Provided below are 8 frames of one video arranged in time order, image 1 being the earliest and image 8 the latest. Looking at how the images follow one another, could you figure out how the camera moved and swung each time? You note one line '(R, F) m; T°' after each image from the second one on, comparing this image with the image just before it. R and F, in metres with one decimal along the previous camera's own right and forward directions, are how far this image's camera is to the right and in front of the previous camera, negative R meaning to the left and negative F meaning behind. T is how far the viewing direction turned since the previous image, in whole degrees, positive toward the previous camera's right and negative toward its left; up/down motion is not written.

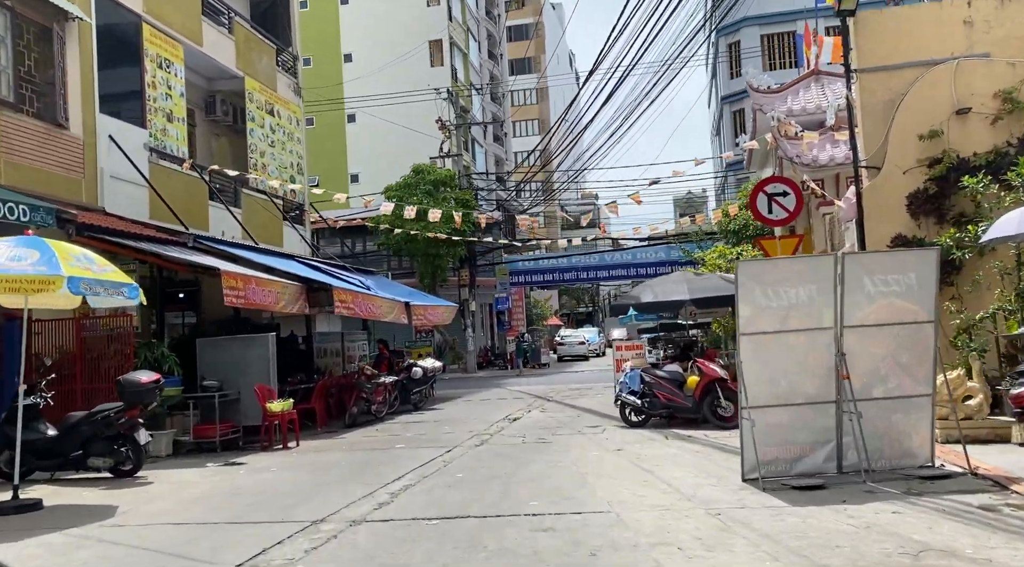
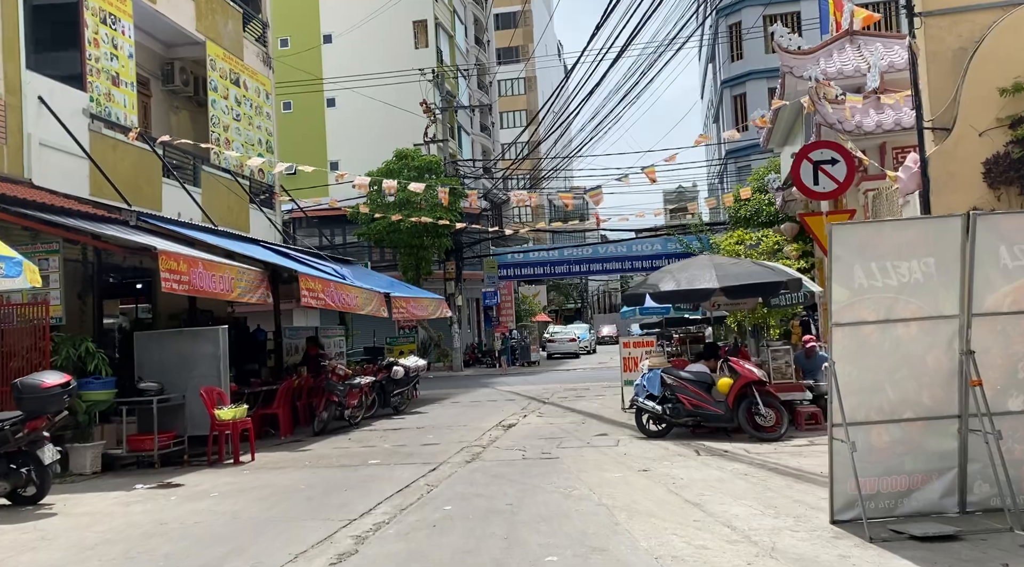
(-0.1, +1.8) m; +1°
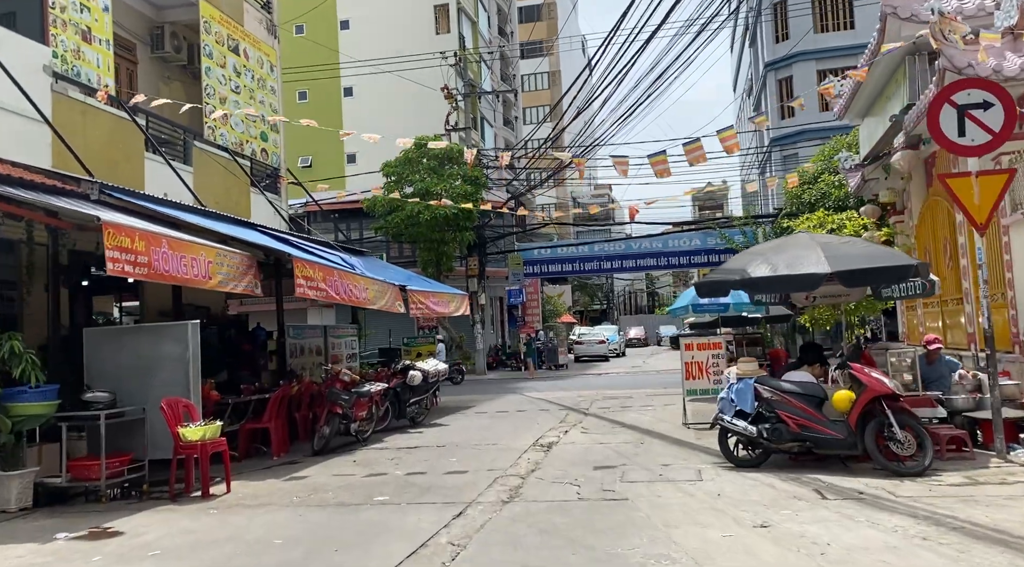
(-0.2, +2.1) m; -1°
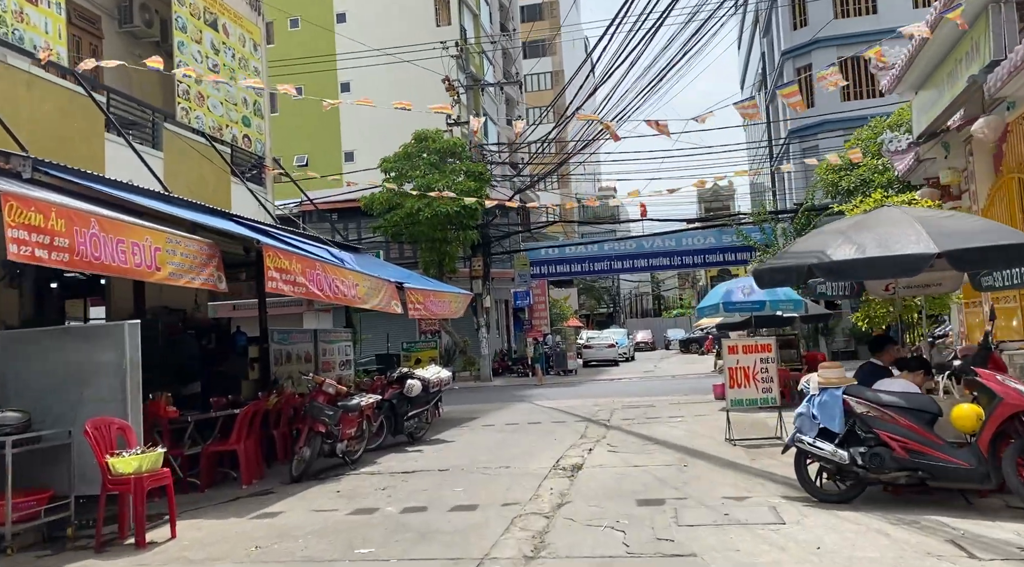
(-0.1, +1.6) m; 0°
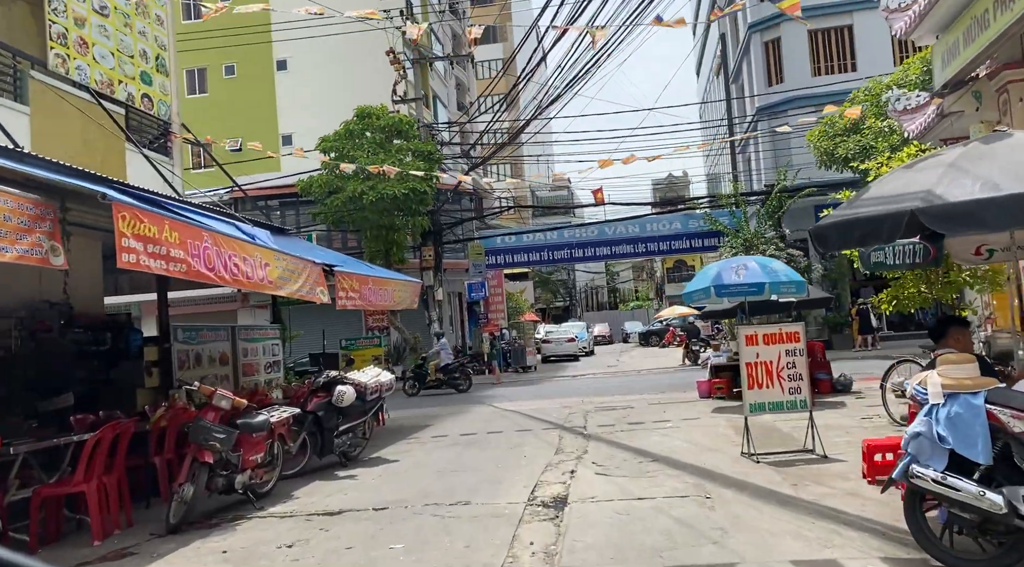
(0.0, +2.2) m; +3°
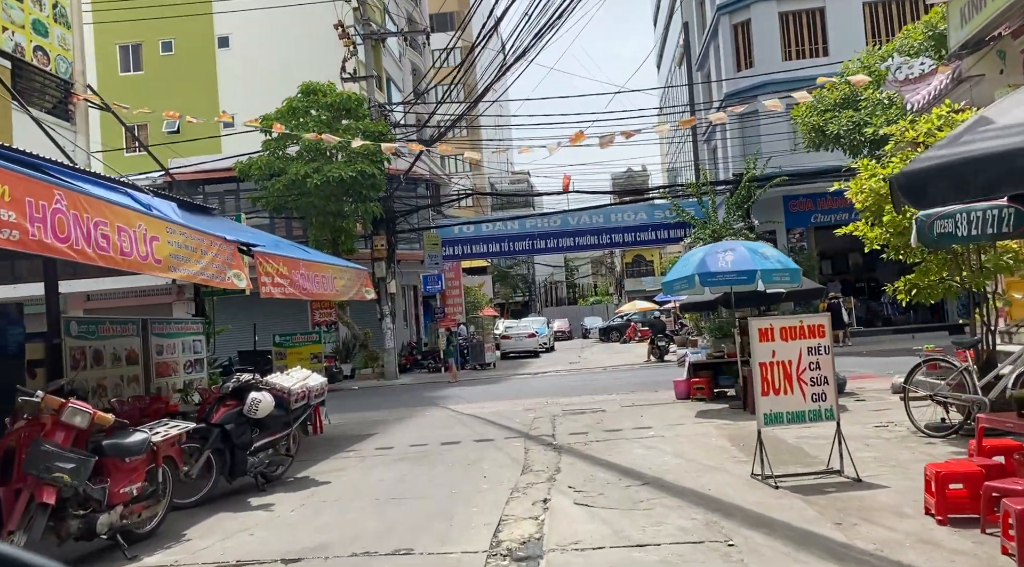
(0.0, +1.6) m; +3°
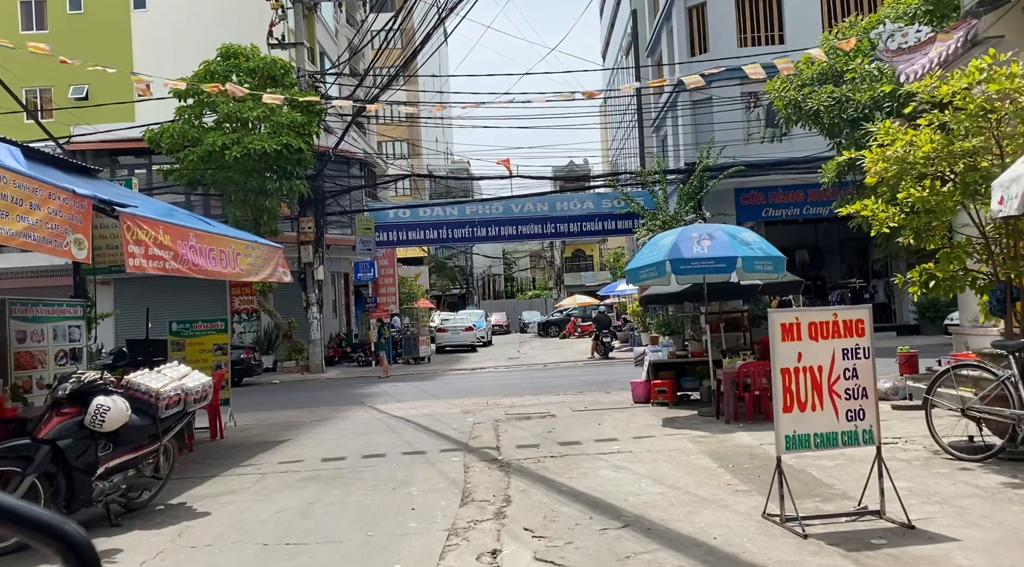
(0.0, +1.6) m; +4°
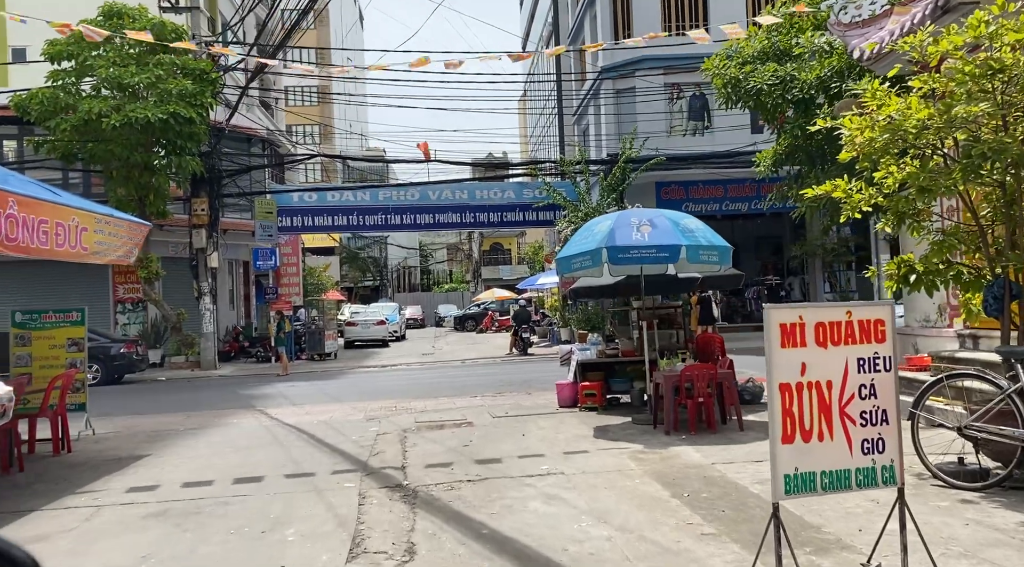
(0.0, +1.3) m; +6°
